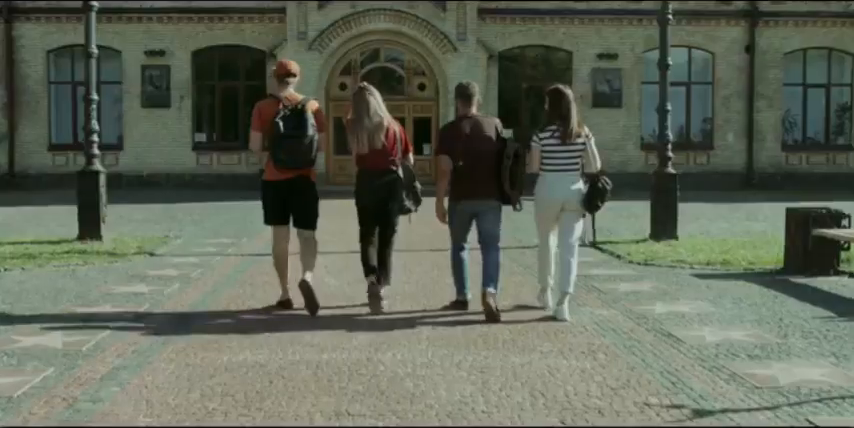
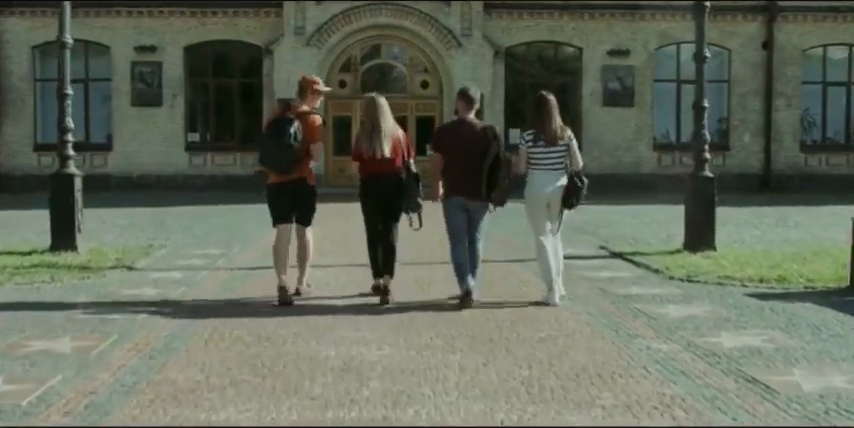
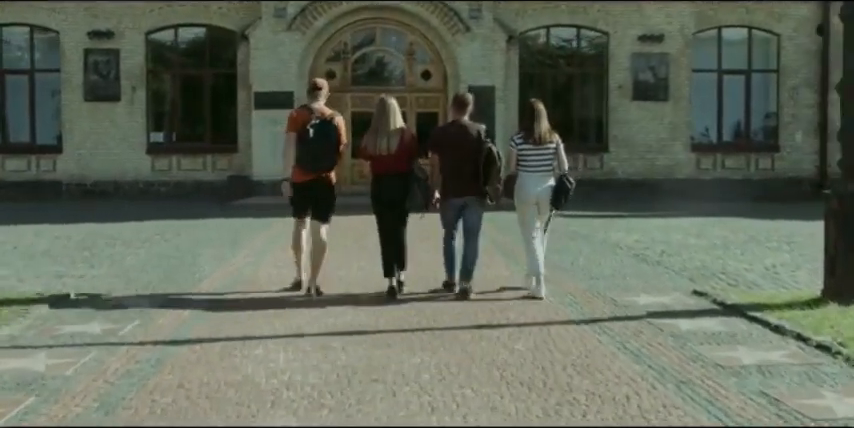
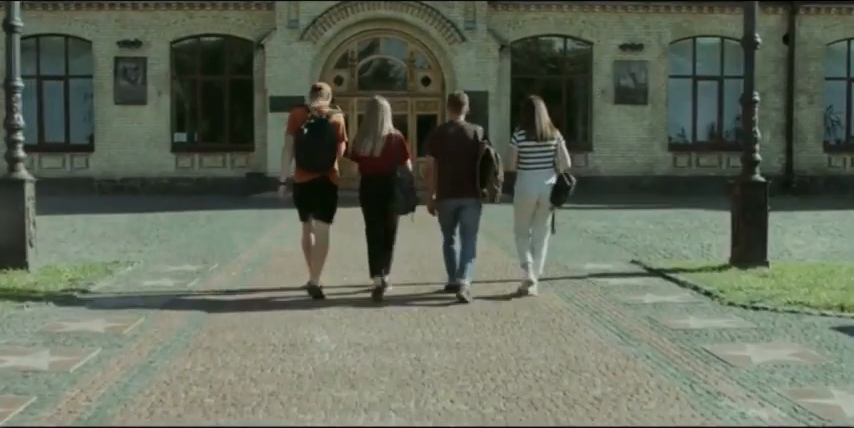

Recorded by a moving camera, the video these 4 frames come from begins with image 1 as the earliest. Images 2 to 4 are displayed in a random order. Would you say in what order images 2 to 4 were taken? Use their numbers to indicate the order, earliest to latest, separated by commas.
2, 4, 3
